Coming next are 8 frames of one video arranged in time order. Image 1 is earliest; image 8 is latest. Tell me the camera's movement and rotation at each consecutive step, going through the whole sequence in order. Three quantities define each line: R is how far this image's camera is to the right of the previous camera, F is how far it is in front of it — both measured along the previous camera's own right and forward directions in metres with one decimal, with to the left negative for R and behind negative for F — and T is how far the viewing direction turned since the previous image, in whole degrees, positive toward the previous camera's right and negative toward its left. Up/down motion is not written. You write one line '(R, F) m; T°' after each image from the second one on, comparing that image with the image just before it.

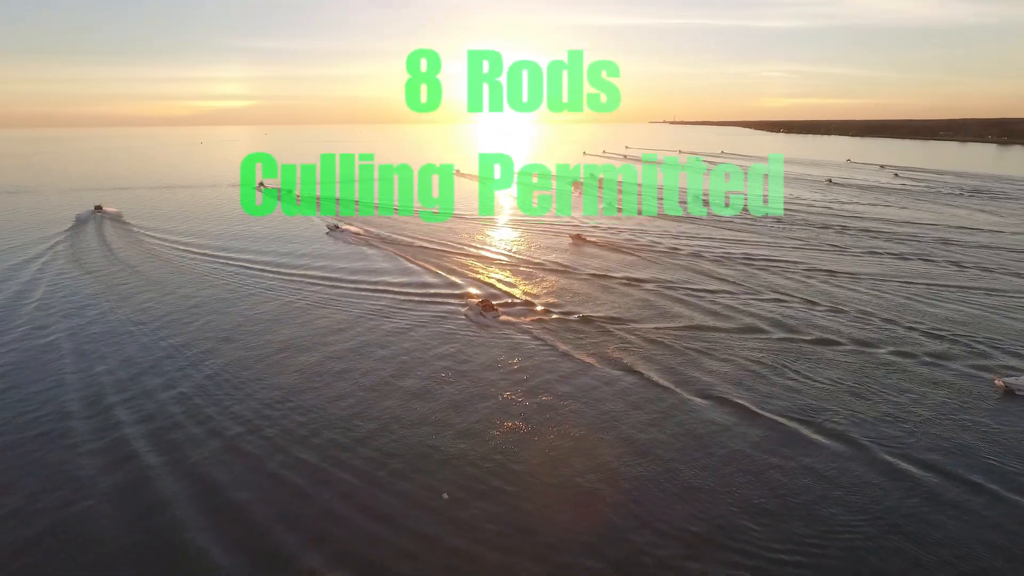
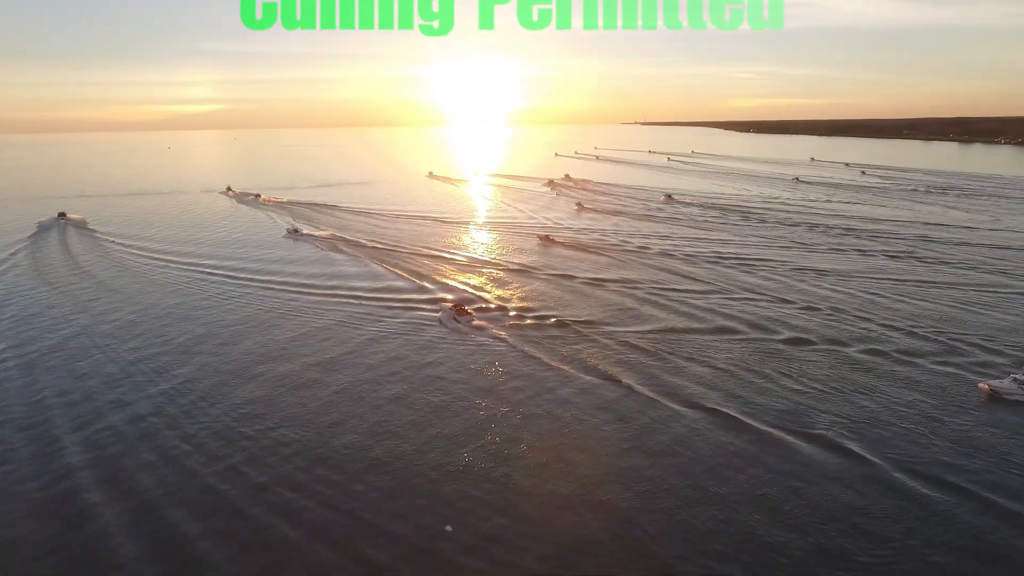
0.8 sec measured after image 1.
(0.0, +0.1) m; +2°
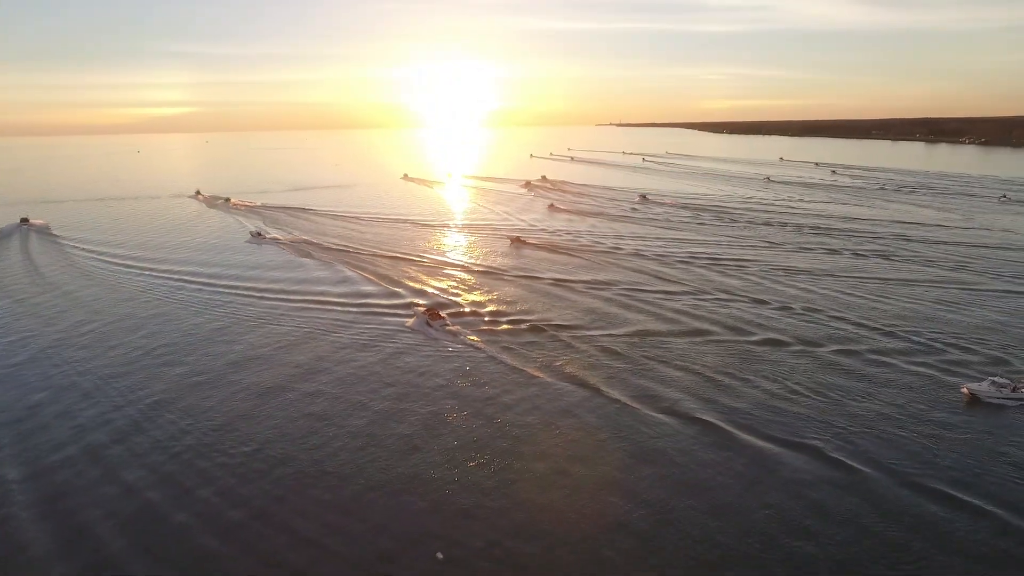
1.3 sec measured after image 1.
(+0.1, +0.1) m; +2°
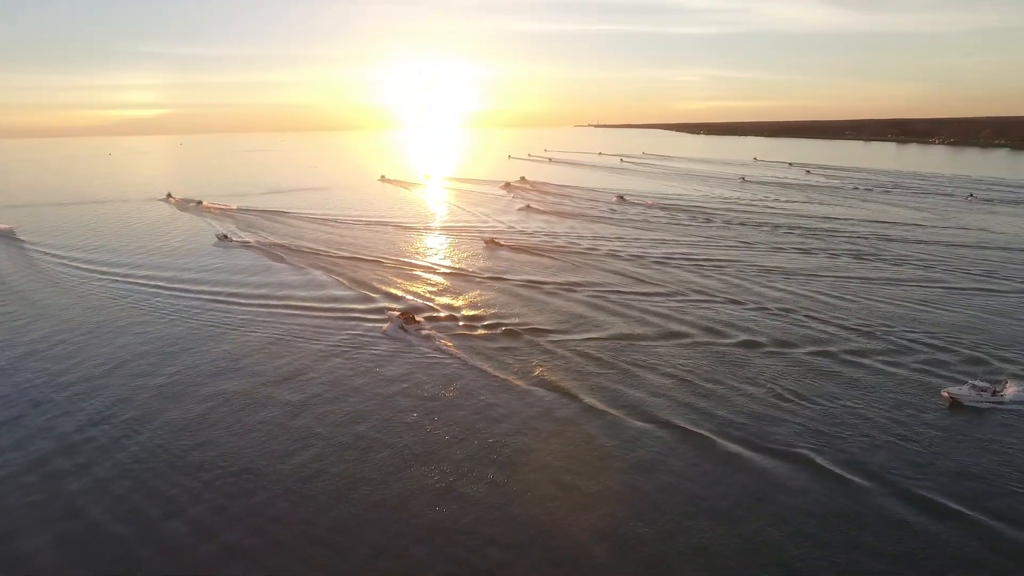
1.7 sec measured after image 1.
(+0.1, +0.1) m; +2°
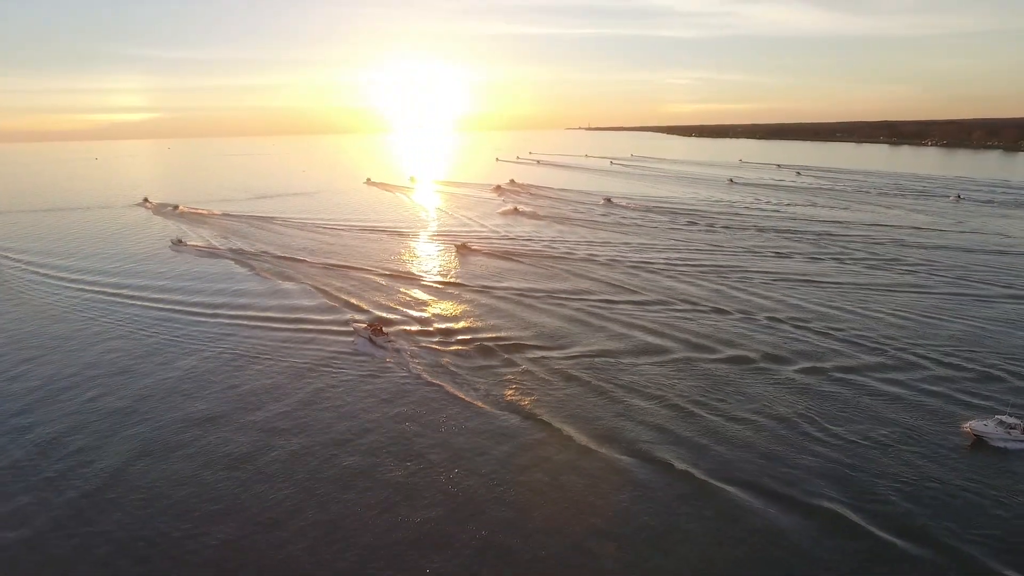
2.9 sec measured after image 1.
(+0.2, +0.5) m; +1°
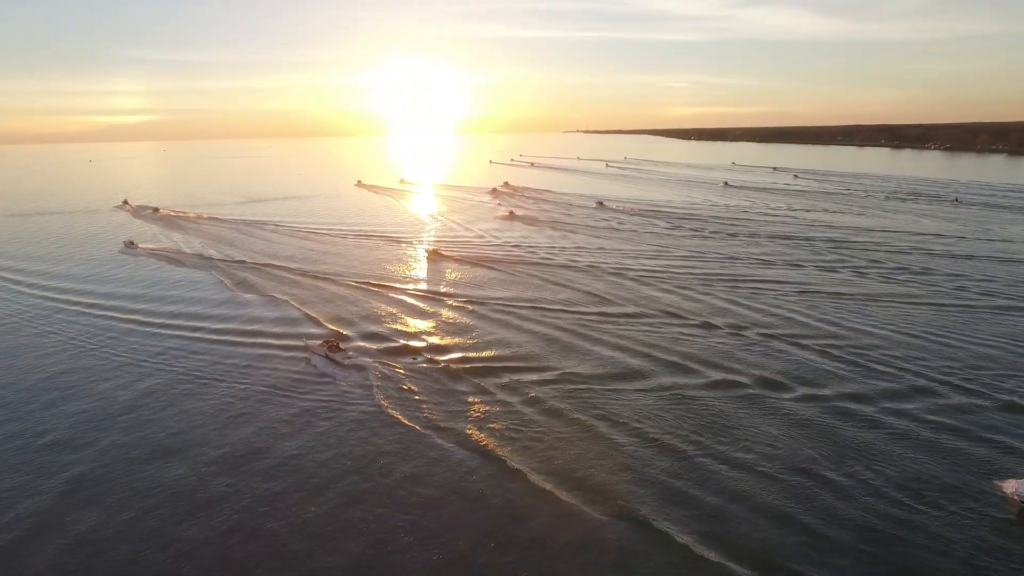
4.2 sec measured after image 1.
(+0.3, +0.6) m; 0°
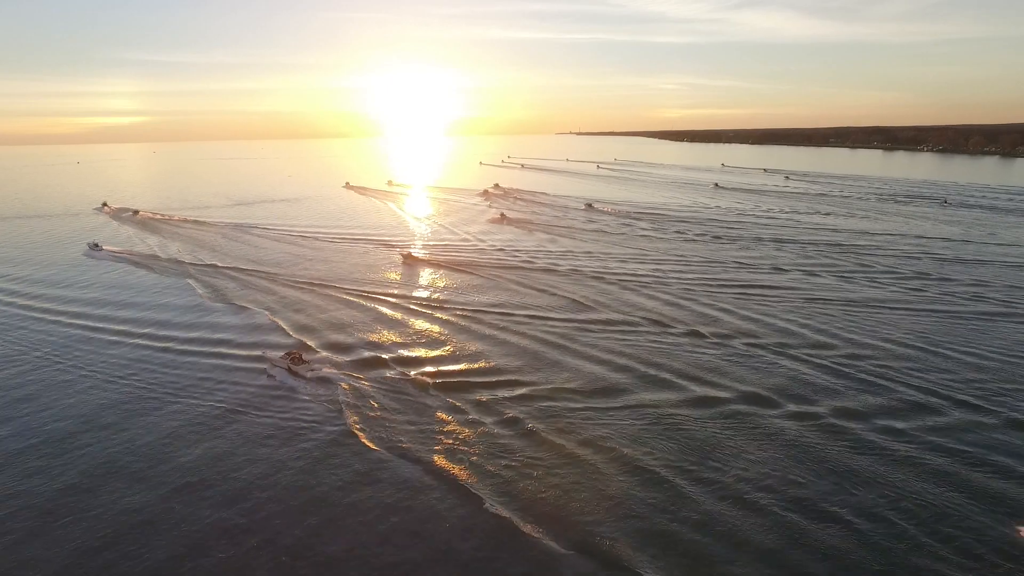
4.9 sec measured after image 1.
(+0.2, +0.4) m; +1°
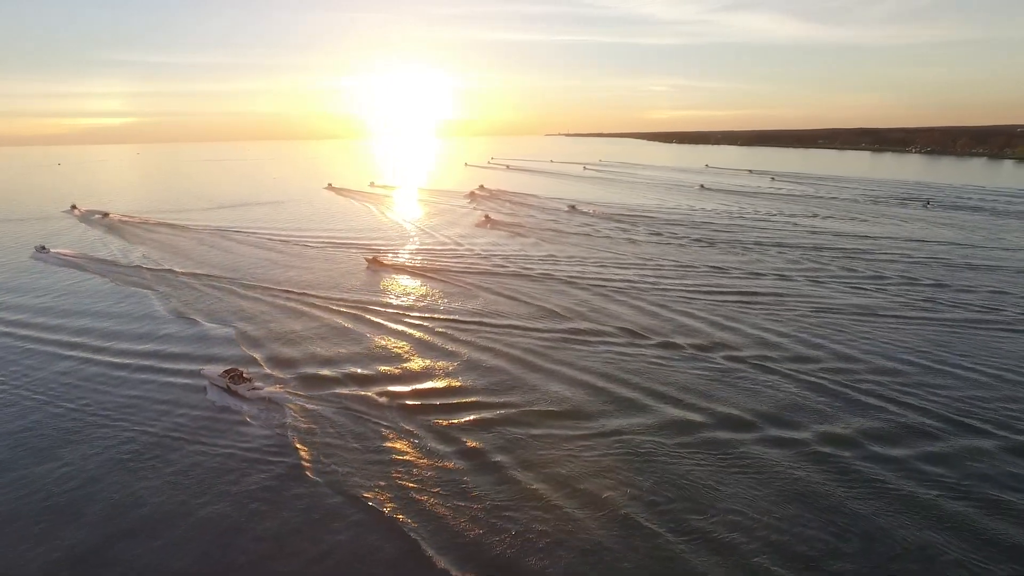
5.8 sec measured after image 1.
(+0.3, +0.5) m; +1°
